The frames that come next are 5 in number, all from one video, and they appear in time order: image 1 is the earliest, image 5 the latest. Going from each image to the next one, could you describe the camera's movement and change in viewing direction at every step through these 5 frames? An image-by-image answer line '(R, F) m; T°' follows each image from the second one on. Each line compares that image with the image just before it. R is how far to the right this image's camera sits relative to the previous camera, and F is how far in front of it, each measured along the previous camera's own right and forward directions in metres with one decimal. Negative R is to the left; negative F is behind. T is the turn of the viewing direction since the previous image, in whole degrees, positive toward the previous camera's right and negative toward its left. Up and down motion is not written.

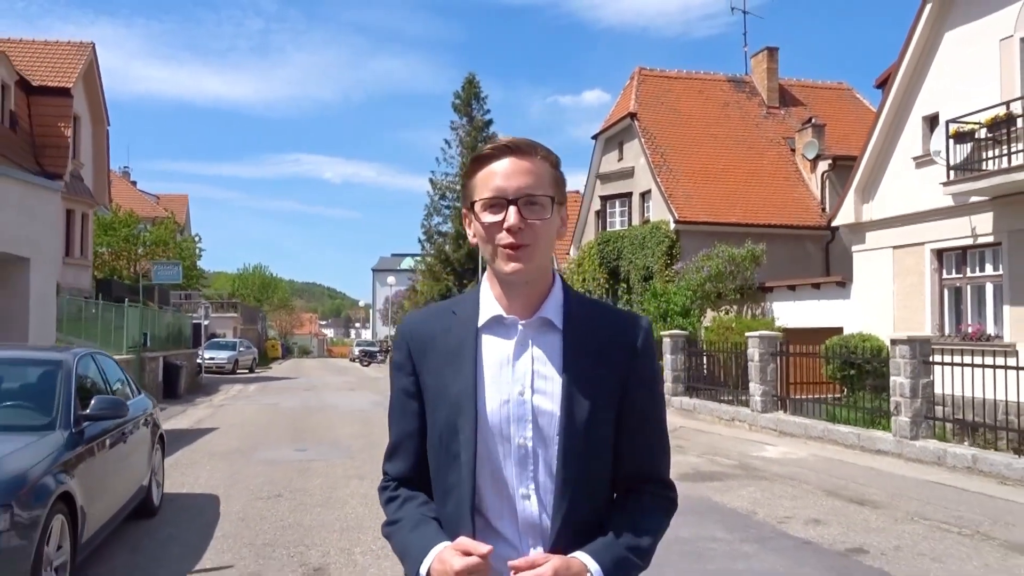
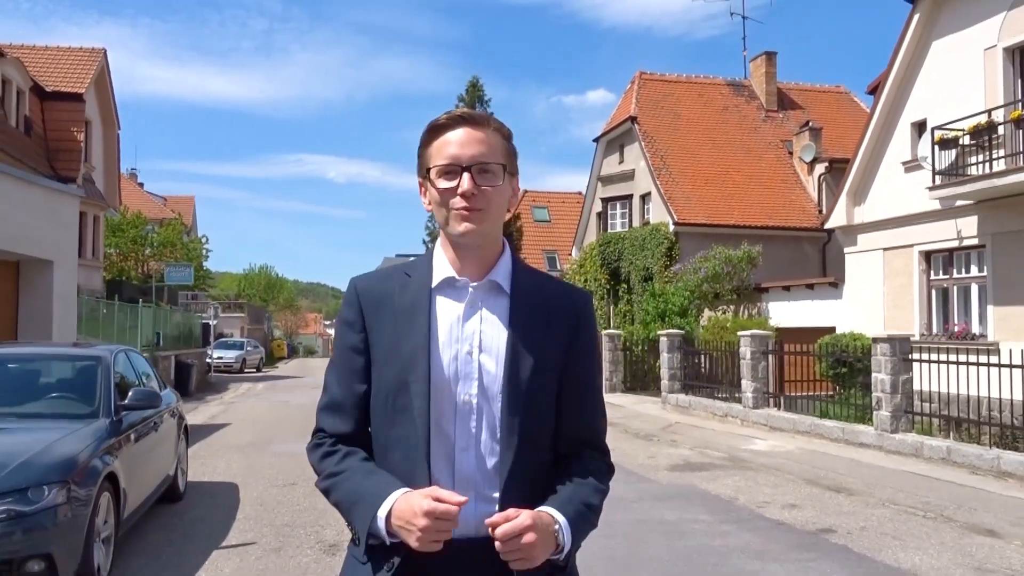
(+0.1, -0.6) m; 0°
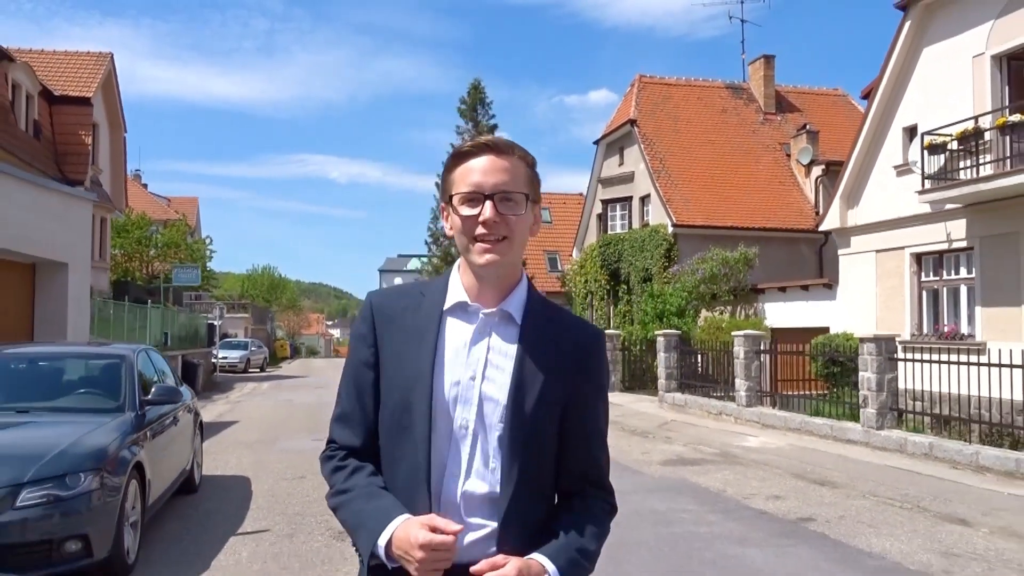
(0.0, -0.4) m; 0°
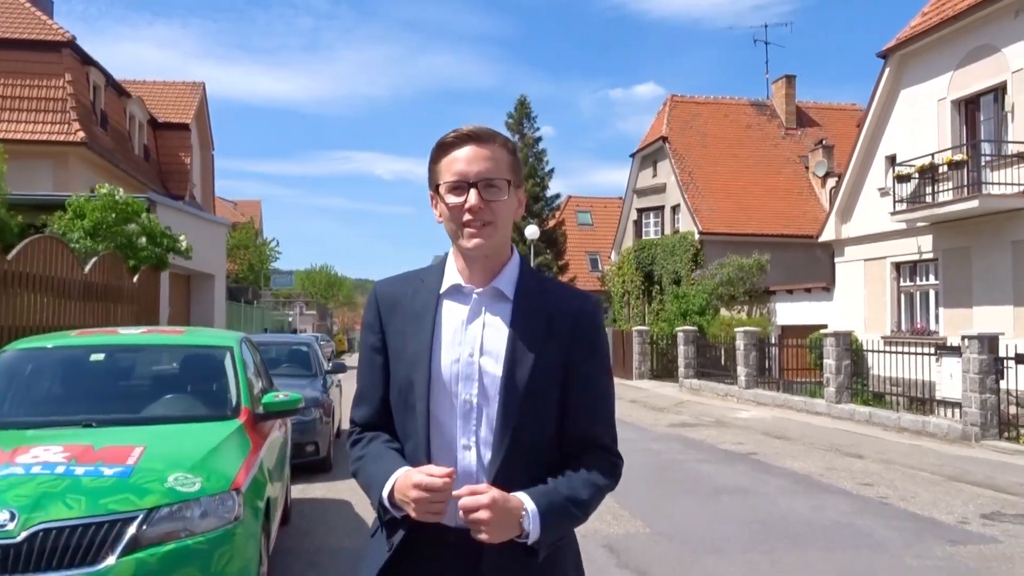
(0.0, -3.9) m; -3°
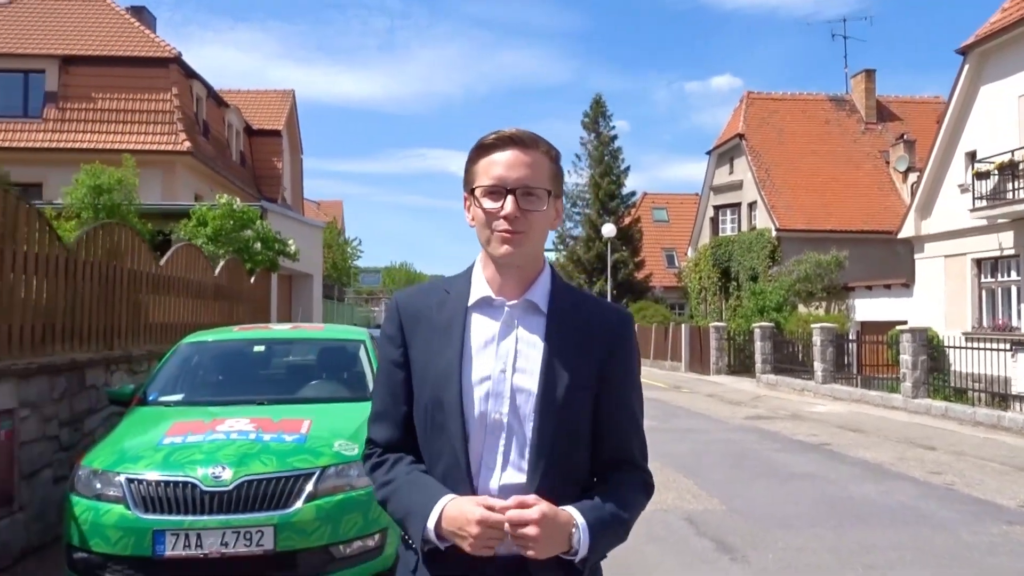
(-0.1, -0.9) m; -5°
